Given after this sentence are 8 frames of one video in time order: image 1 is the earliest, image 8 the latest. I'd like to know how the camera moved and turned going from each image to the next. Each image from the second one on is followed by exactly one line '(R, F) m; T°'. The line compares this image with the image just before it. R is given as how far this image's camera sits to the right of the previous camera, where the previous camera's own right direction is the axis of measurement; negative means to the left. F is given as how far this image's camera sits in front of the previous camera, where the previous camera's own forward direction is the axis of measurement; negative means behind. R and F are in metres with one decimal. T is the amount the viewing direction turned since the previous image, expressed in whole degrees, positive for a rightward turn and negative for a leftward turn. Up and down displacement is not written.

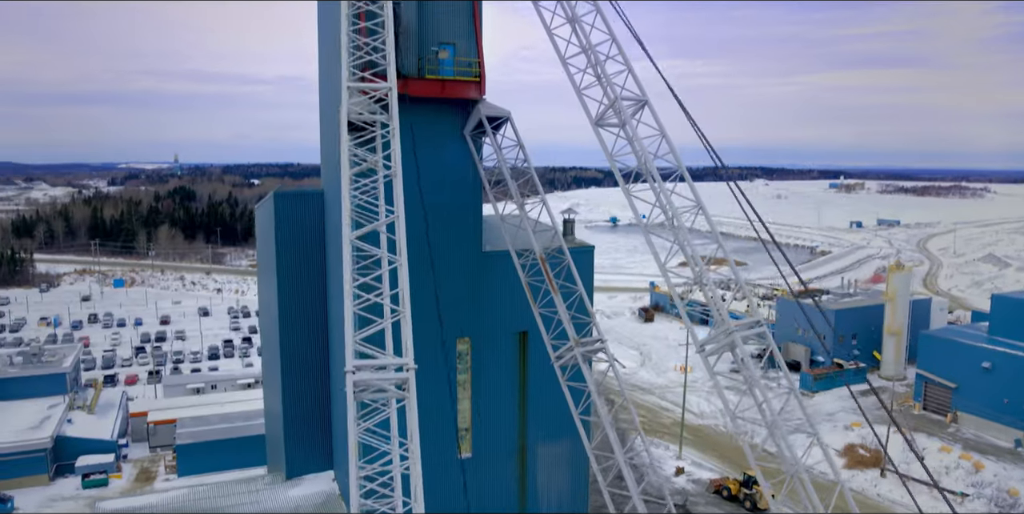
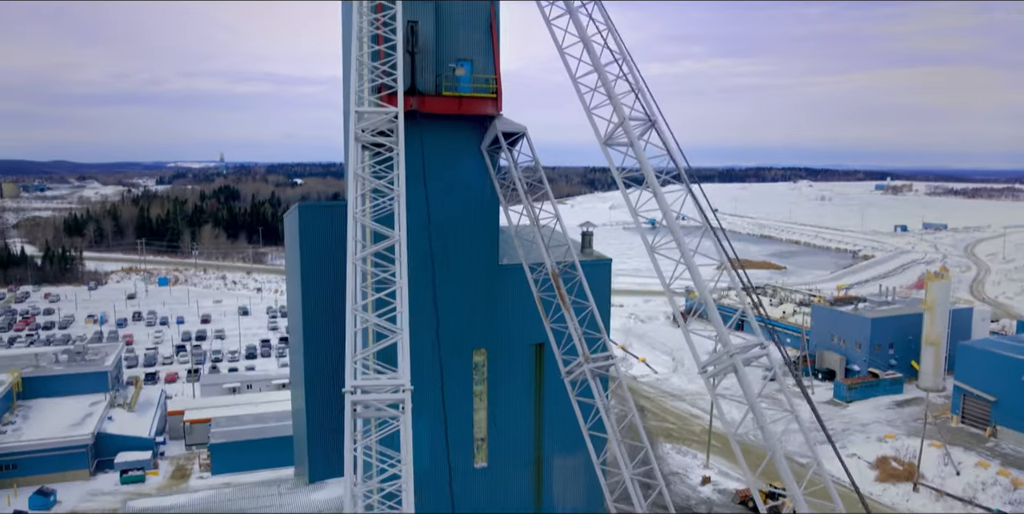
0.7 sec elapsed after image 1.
(+0.2, -0.1) m; -3°
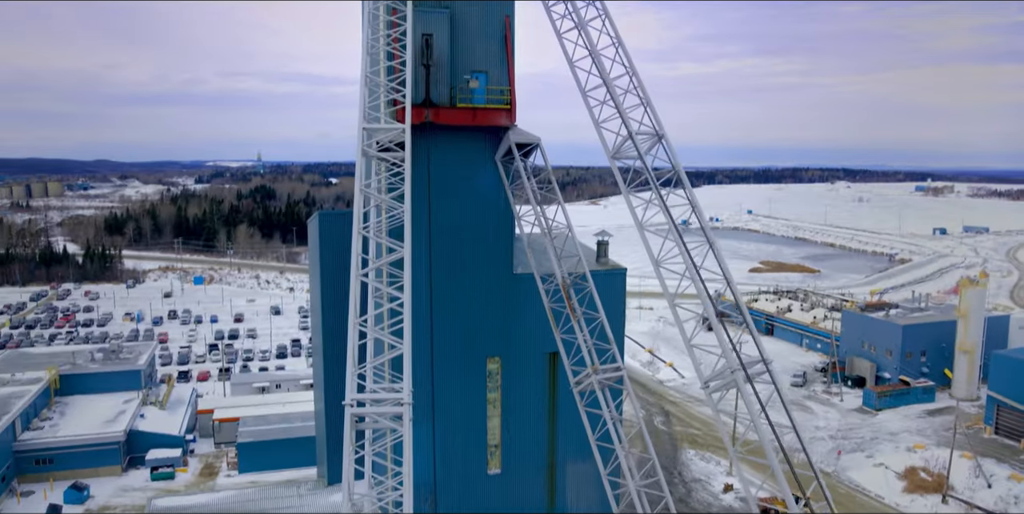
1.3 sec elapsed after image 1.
(+0.2, -0.1) m; -2°
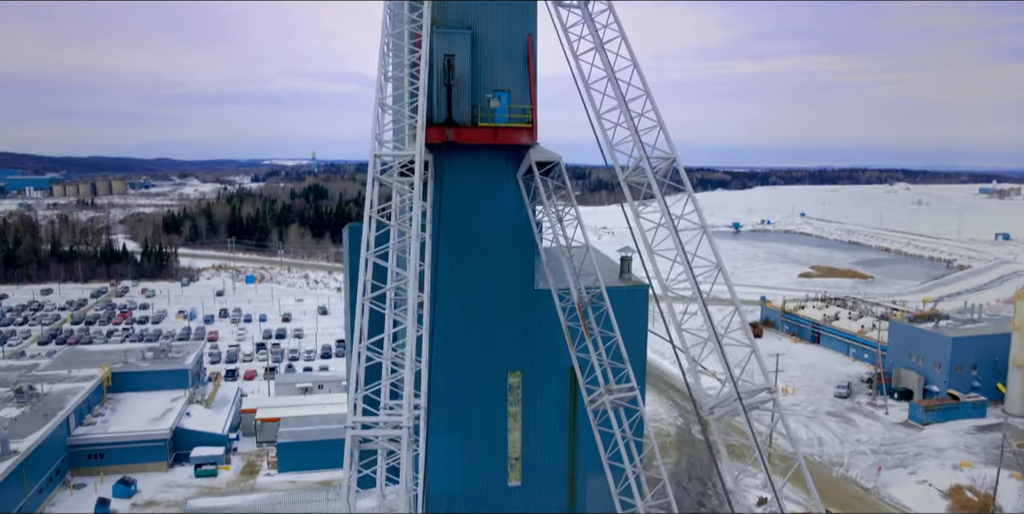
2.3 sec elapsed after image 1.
(+0.3, -0.1) m; -4°
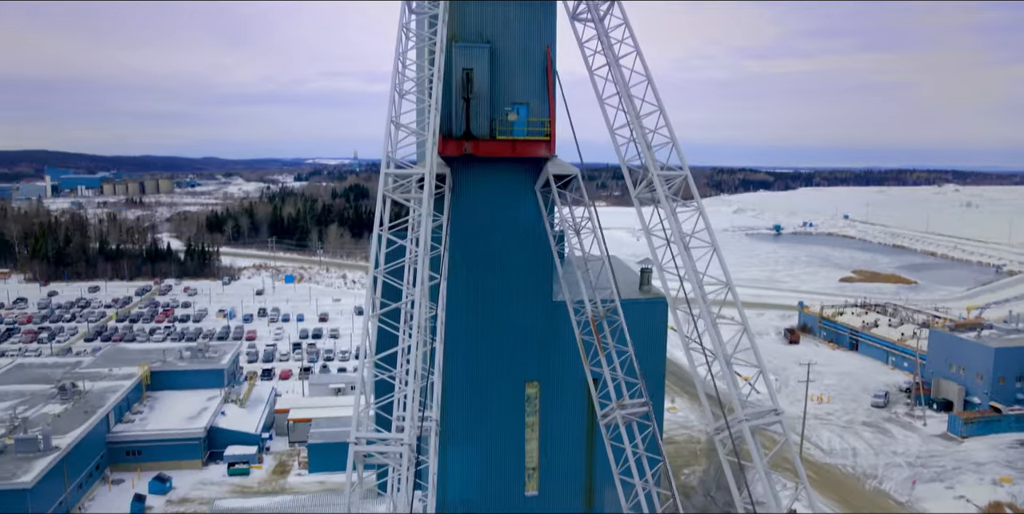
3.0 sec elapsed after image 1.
(+0.2, 0.0) m; -3°
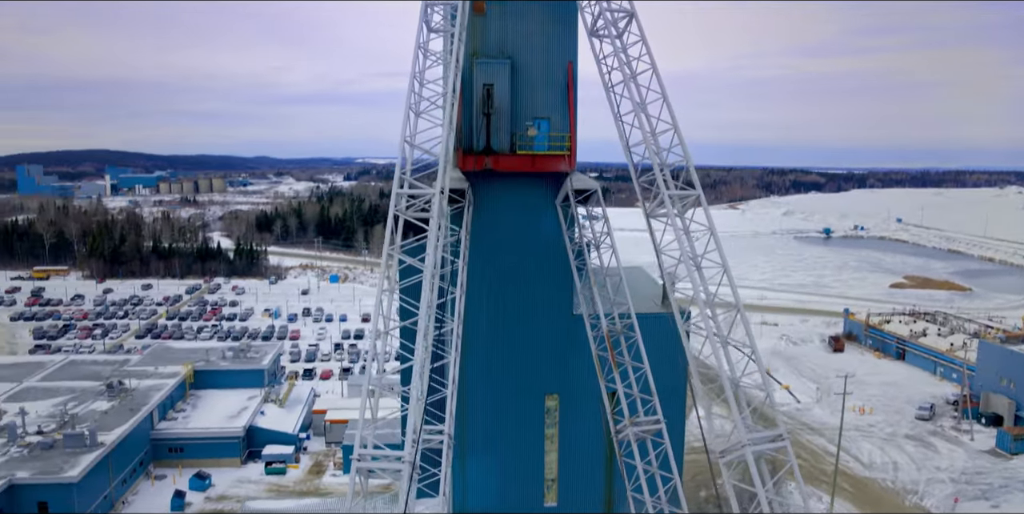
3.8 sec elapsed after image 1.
(+0.2, 0.0) m; -3°
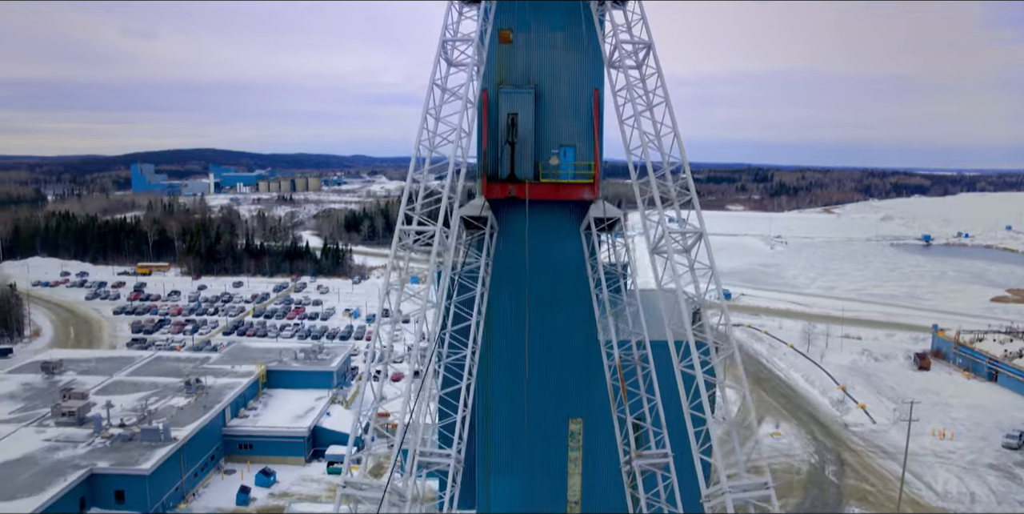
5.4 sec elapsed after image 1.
(+0.6, -0.1) m; -7°
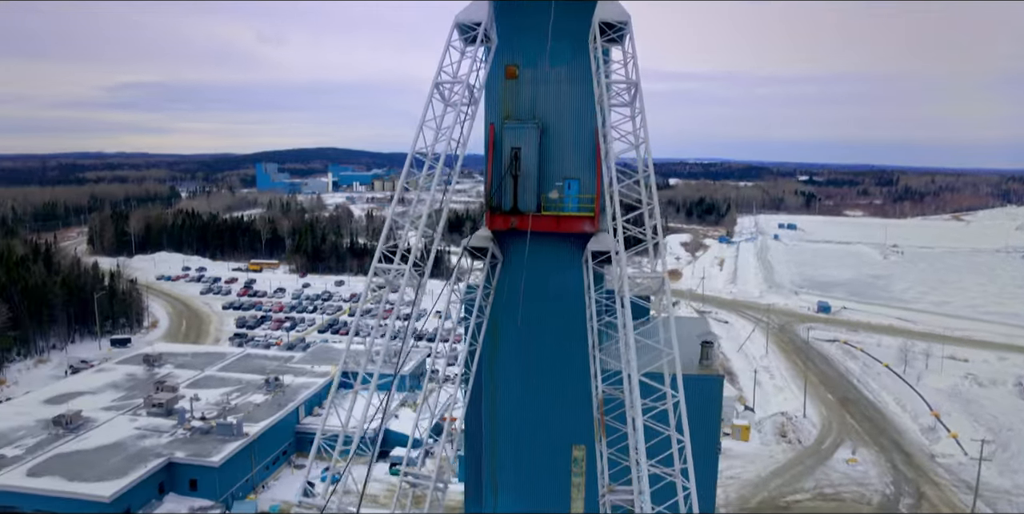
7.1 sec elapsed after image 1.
(+1.0, -0.1) m; -8°
